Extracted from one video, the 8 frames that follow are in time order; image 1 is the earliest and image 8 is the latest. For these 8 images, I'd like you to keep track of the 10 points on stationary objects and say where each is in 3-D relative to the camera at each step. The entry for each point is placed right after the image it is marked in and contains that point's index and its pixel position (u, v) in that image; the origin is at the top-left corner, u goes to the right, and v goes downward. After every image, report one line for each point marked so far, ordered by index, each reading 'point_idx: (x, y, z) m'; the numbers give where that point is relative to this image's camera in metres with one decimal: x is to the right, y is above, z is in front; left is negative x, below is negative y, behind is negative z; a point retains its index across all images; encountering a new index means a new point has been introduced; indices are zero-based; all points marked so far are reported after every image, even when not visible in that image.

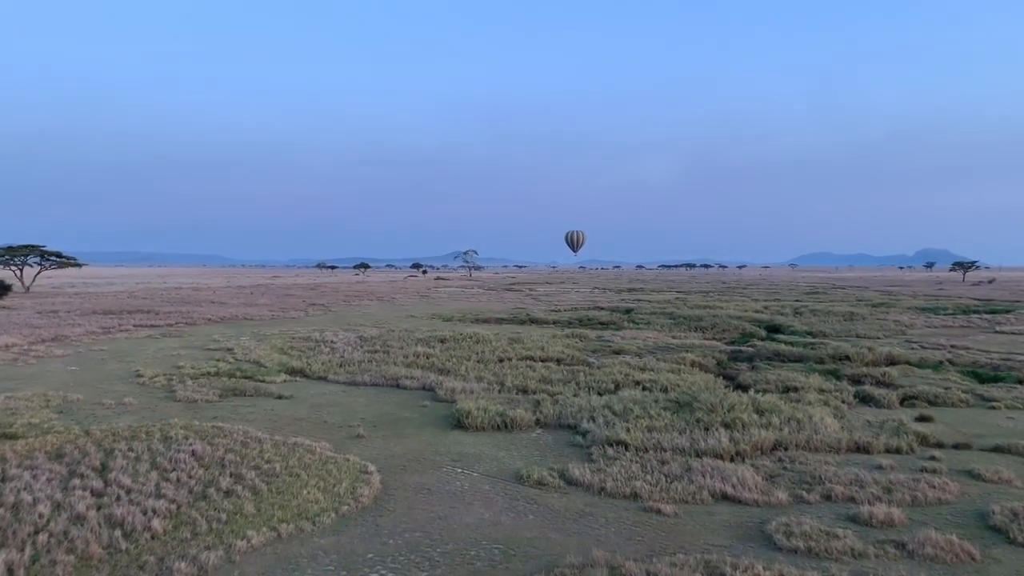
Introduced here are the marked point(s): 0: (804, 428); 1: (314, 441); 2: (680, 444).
0: (+4.5, -2.2, +13.6) m
1: (-3.0, -2.3, +13.2) m
2: (+2.4, -2.2, +12.4) m
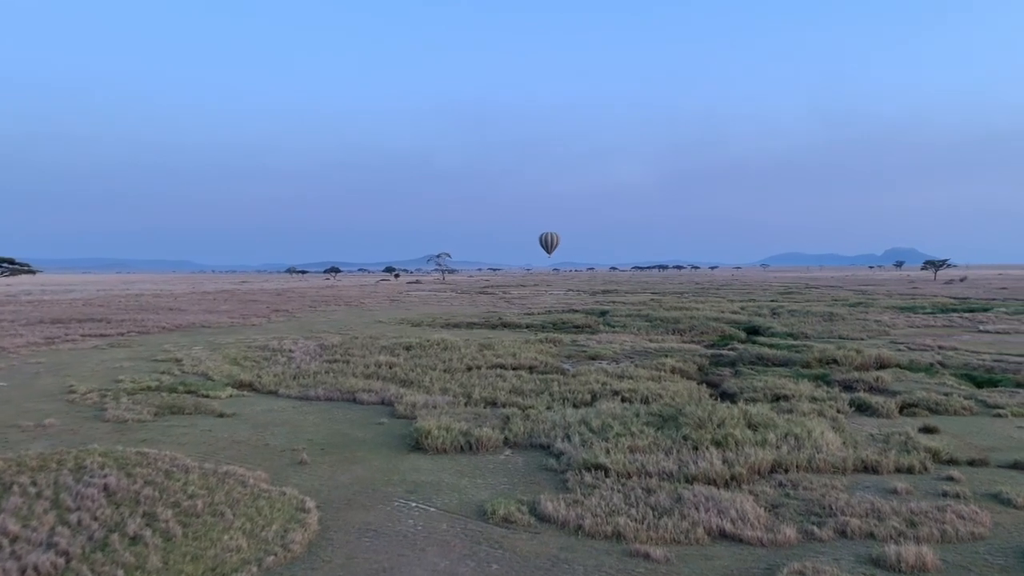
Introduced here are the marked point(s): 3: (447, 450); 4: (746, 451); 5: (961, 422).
0: (+4.1, -2.2, +12.2) m
1: (-3.5, -2.4, +11.6) m
2: (+1.9, -2.2, +10.9) m
3: (-0.9, -2.4, +12.7) m
4: (+3.1, -2.2, +11.7) m
5: (+8.0, -2.4, +15.6) m
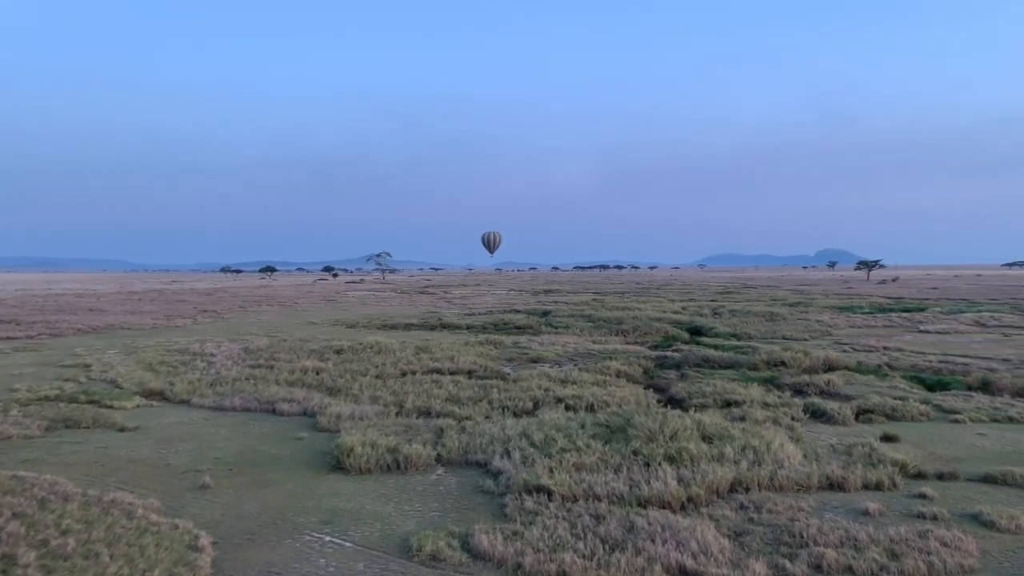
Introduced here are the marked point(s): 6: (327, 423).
0: (+3.2, -2.2, +11.1) m
1: (-4.2, -2.4, +10.0) m
2: (+1.2, -2.2, +9.7) m
3: (-1.8, -2.4, +11.4) m
4: (+2.3, -2.2, +10.6) m
5: (+6.9, -2.4, +14.9) m
6: (-3.0, -2.2, +14.3) m
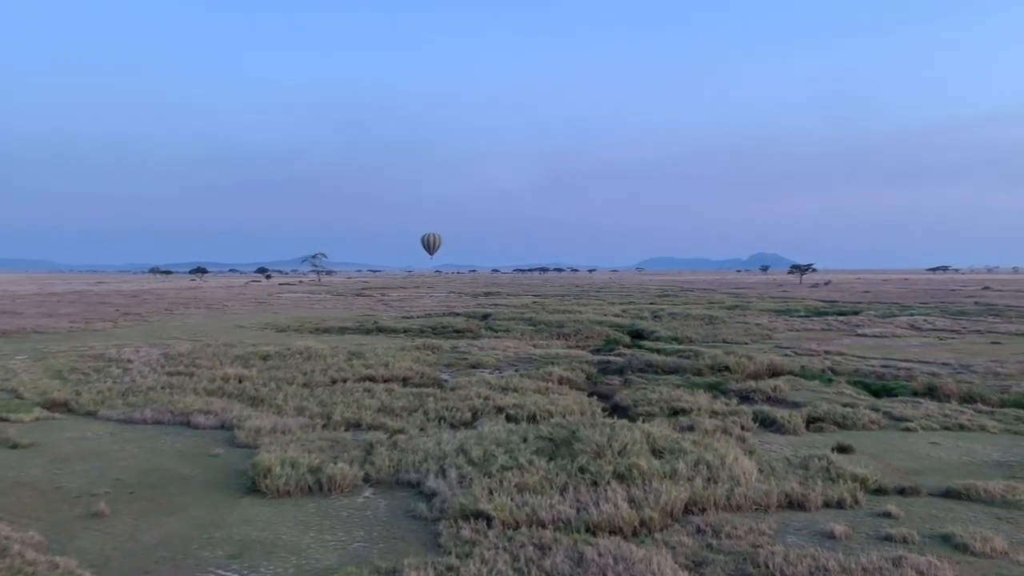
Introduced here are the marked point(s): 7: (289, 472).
0: (+2.5, -2.2, +10.4) m
1: (-4.9, -2.4, +8.7) m
2: (+0.5, -2.3, +8.8) m
3: (-2.6, -2.4, +10.3) m
4: (+1.6, -2.2, +9.7) m
5: (+5.9, -2.5, +14.3) m
6: (-4.0, -2.2, +13.1) m
7: (-2.7, -2.2, +10.6) m
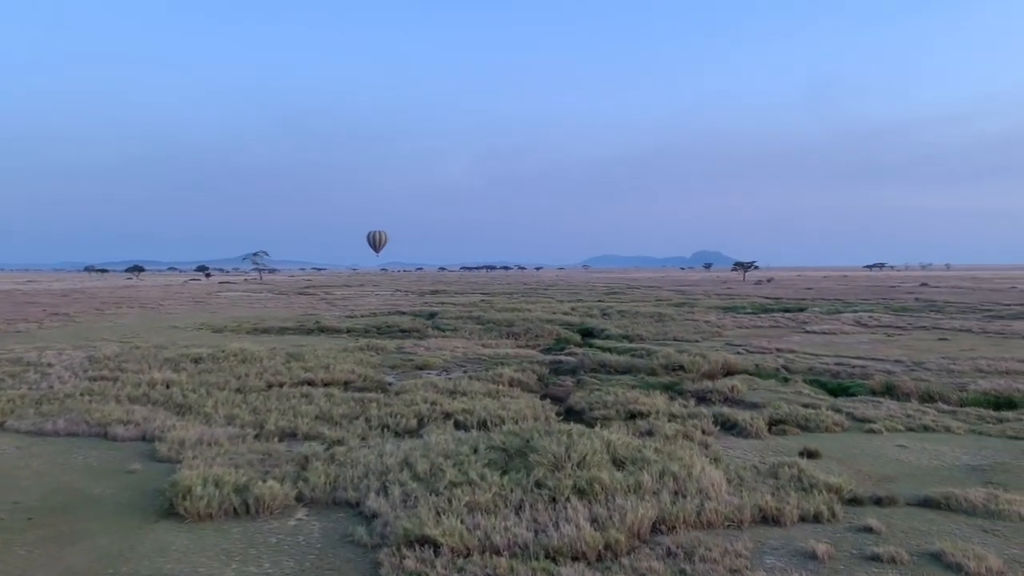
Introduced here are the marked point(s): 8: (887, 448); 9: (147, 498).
0: (+1.9, -2.2, +9.5) m
1: (-5.3, -2.4, +7.5) m
2: (+0.1, -2.2, +7.9) m
3: (-3.1, -2.4, +9.2) m
4: (+1.1, -2.2, +8.9) m
5: (+5.1, -2.4, +13.7) m
6: (-4.7, -2.2, +11.9) m
7: (-3.2, -2.2, +9.5) m
8: (+5.7, -2.5, +13.5) m
9: (-4.2, -2.4, +10.0) m
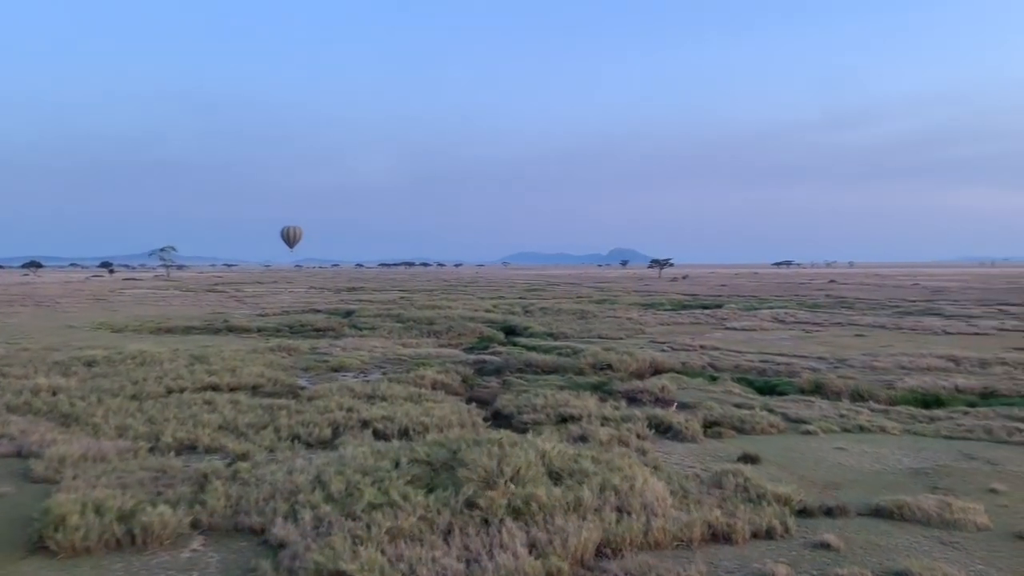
0: (+1.2, -2.2, +8.7) m
1: (-5.8, -2.4, +6.0) m
2: (-0.5, -2.2, +6.9) m
3: (-3.8, -2.4, +7.9) m
4: (+0.4, -2.1, +8.0) m
5: (+4.0, -2.4, +13.2) m
6: (-5.6, -2.2, +10.5) m
7: (-3.9, -2.2, +8.2) m
8: (+4.6, -2.4, +13.0) m
9: (-4.9, -2.4, +8.6) m
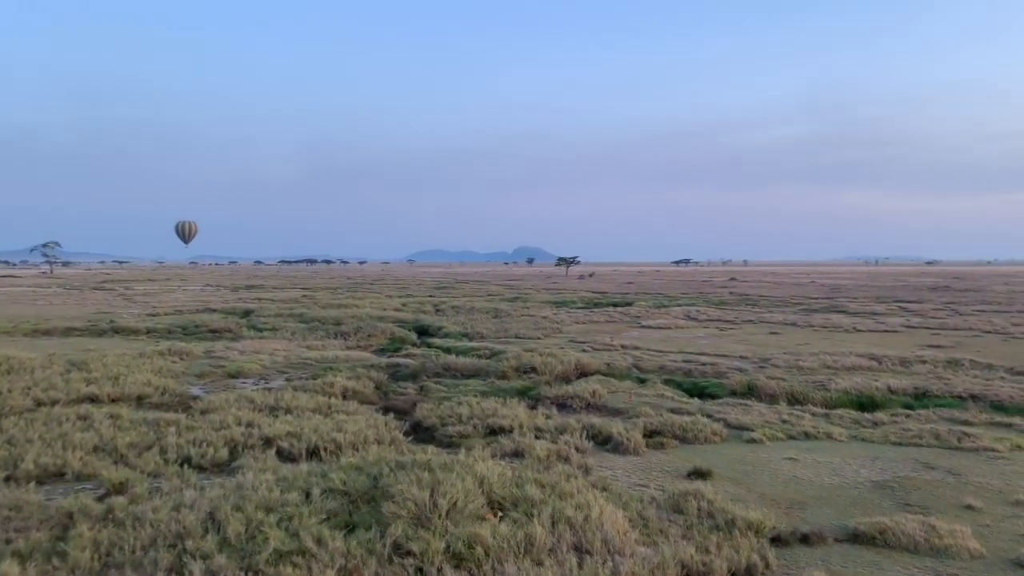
0: (+0.7, -2.2, +7.4) m
1: (-6.0, -2.4, +4.0) m
2: (-0.8, -2.2, +5.4) m
3: (-4.2, -2.4, +6.0) m
4: (0.0, -2.1, +6.6) m
5: (+3.0, -2.4, +12.2) m
6: (-6.2, -2.2, +8.4) m
7: (-4.4, -2.2, +6.3) m
8: (+3.6, -2.4, +12.0) m
9: (-5.4, -2.4, +6.6) m
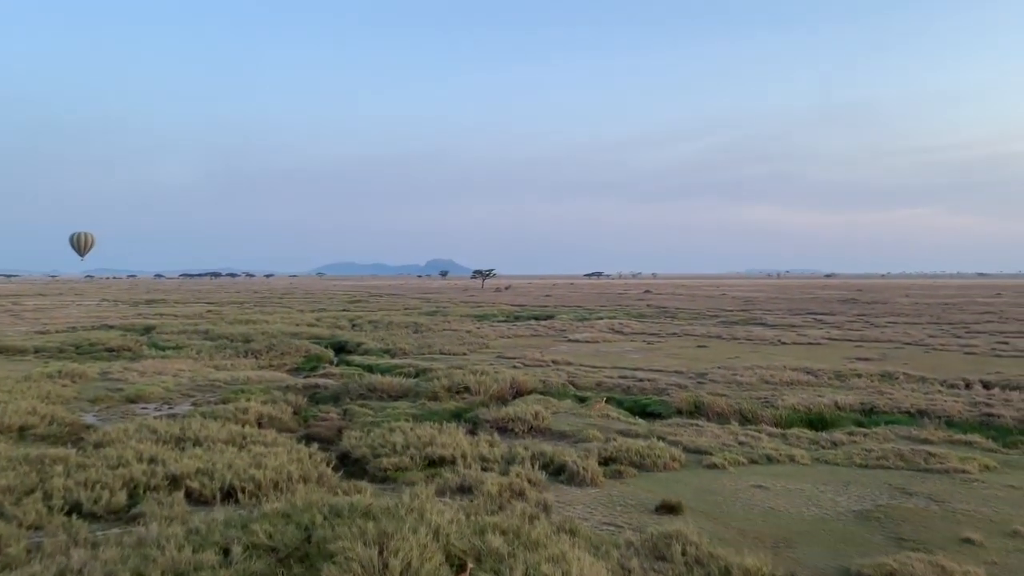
0: (+0.5, -2.3, +6.2) m
1: (-5.9, -2.5, +2.1) m
2: (-0.8, -2.3, +4.1) m
3: (-4.2, -2.4, +4.3) m
4: (-0.1, -2.2, +5.3) m
5: (+2.3, -2.5, +11.1) m
6: (-6.5, -2.3, +6.5) m
7: (-4.4, -2.3, +4.6) m
8: (+3.0, -2.6, +11.1) m
9: (-5.5, -2.5, +4.8) m
